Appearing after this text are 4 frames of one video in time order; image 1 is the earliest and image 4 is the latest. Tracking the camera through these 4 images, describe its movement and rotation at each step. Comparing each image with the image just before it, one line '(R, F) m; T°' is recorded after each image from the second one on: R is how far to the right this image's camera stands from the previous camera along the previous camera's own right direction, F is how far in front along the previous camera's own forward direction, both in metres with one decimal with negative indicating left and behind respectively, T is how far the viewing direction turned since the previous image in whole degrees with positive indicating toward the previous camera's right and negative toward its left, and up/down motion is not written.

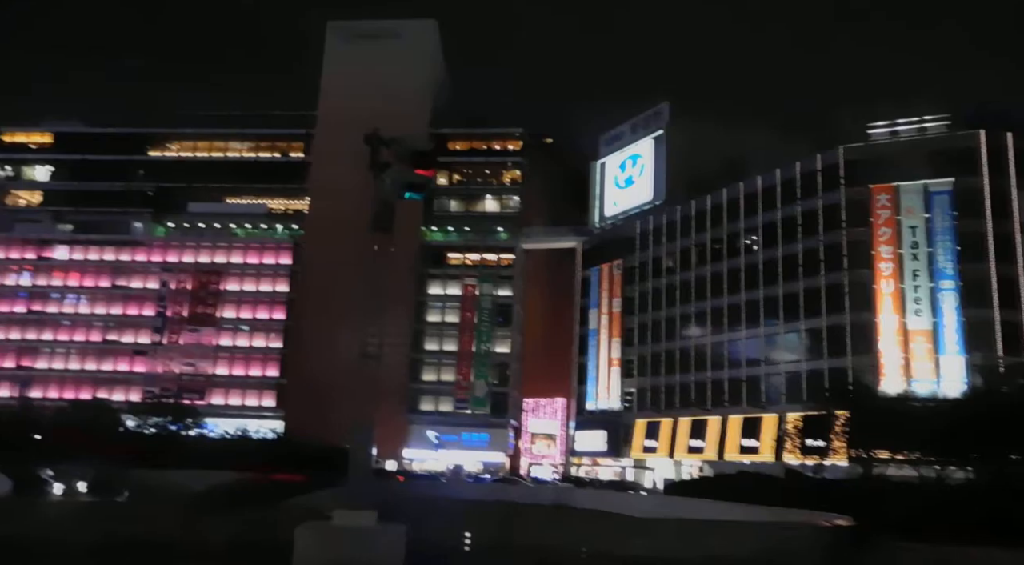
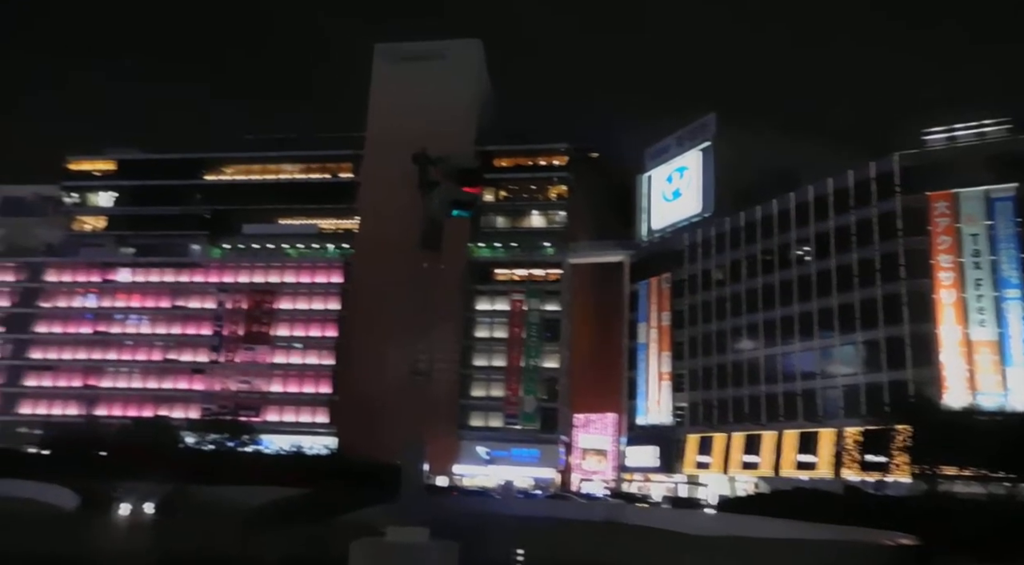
(-0.1, 0.0) m; -3°
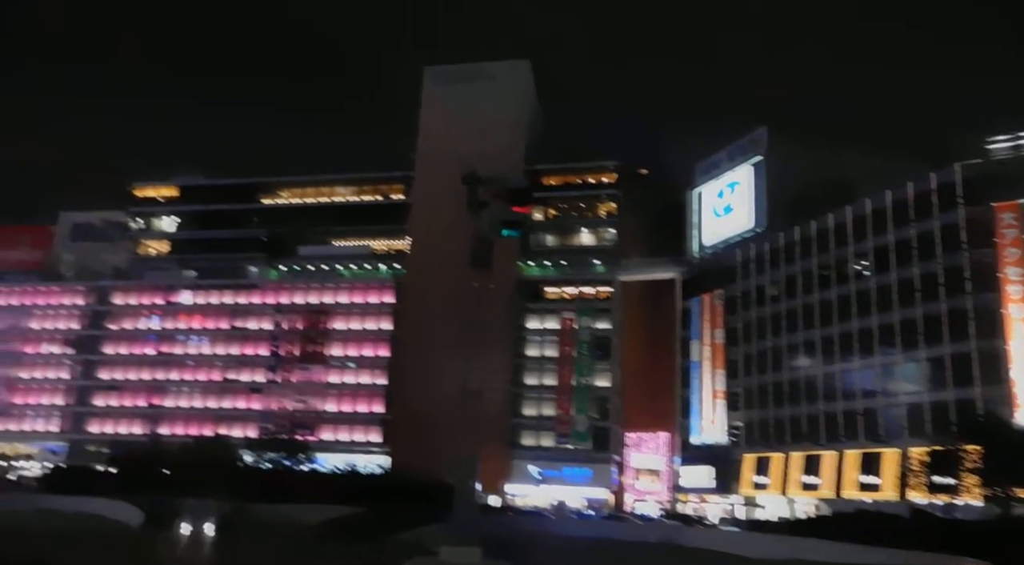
(-0.2, +0.1) m; -3°
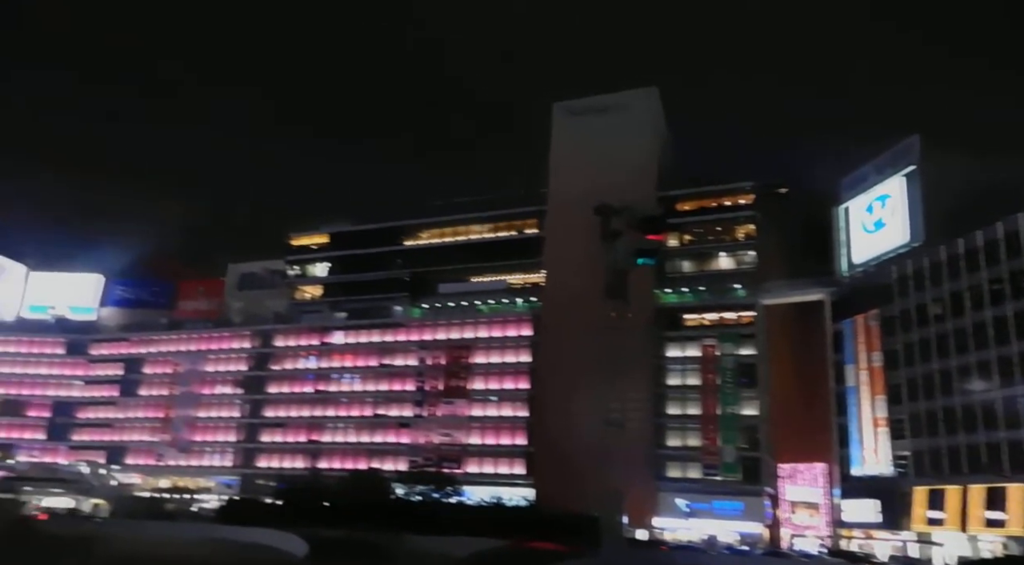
(+0.8, -0.1) m; -10°
